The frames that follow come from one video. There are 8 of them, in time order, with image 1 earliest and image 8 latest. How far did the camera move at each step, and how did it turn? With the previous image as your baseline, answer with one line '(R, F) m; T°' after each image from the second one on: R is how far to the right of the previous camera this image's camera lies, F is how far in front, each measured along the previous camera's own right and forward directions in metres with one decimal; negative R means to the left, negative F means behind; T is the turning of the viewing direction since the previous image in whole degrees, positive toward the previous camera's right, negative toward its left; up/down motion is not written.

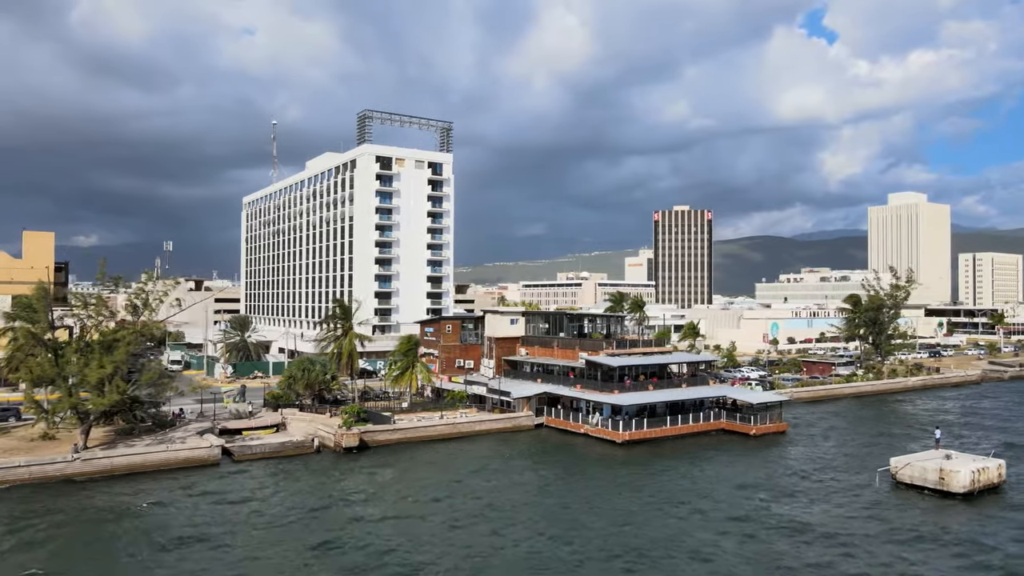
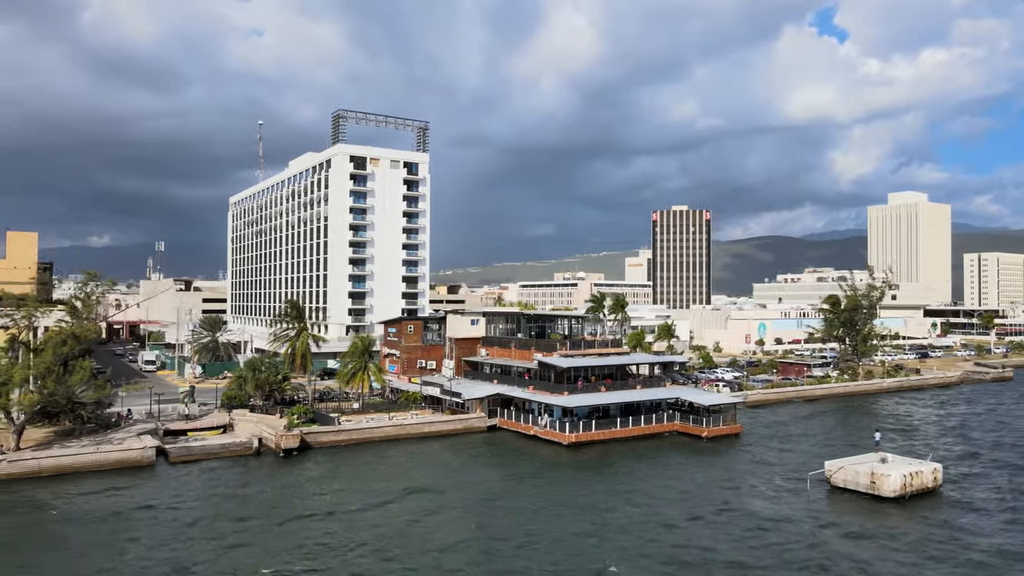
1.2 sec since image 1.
(+4.5, +0.5) m; -1°
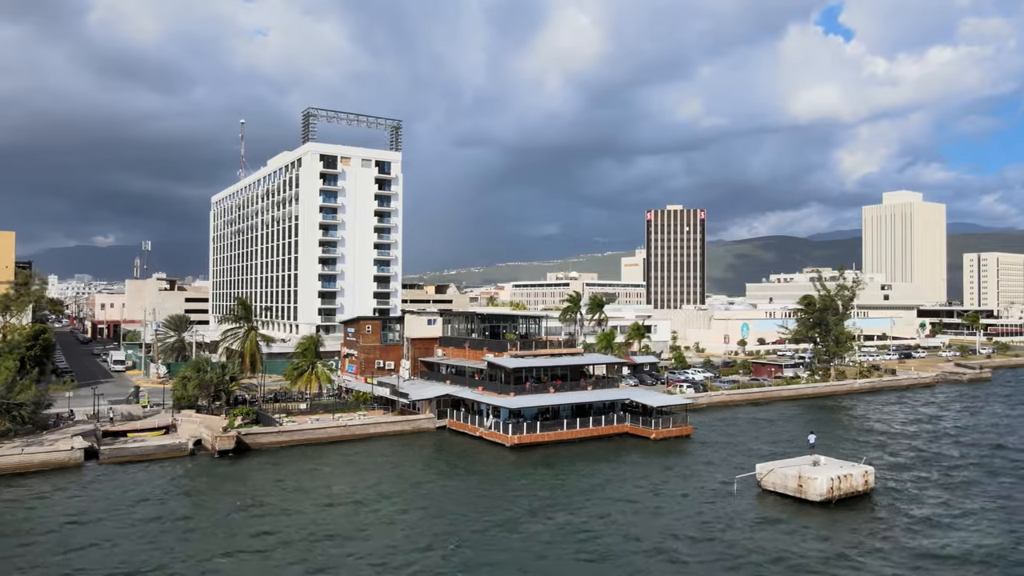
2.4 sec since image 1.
(+4.3, +0.6) m; 0°
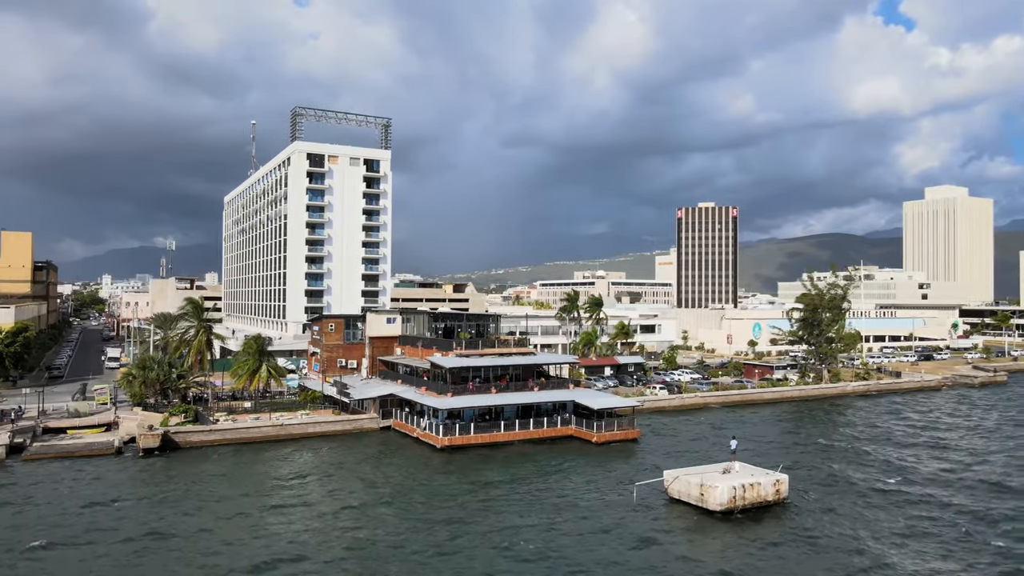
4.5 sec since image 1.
(+8.0, +1.6) m; -4°
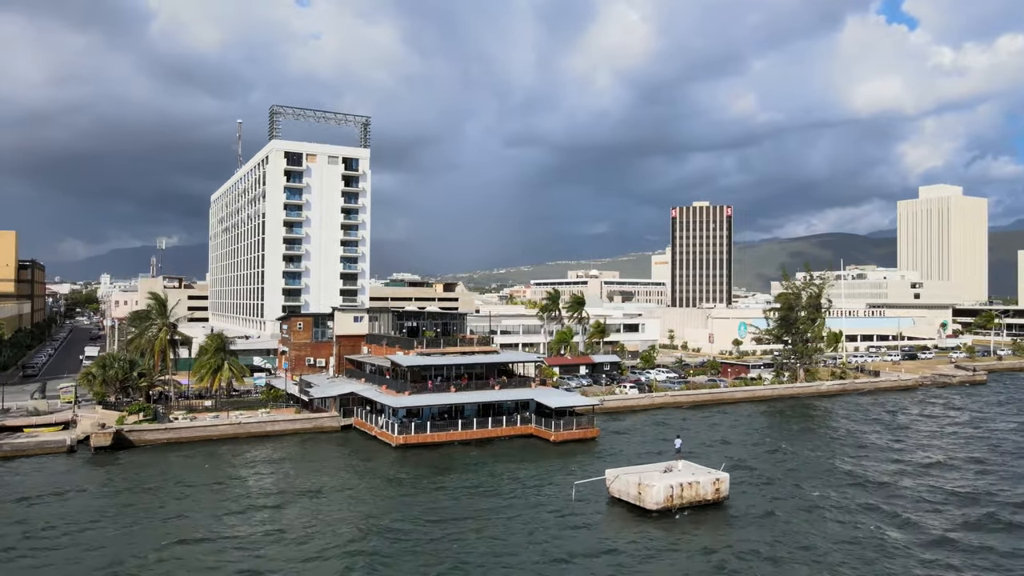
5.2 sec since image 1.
(+3.2, +0.2) m; 0°
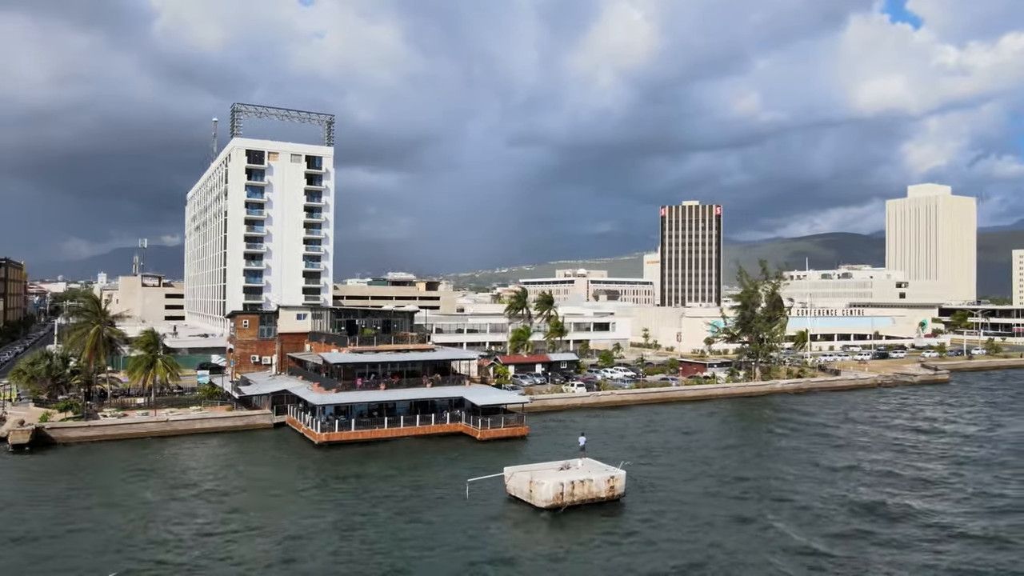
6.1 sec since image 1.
(+5.4, +0.2) m; 0°
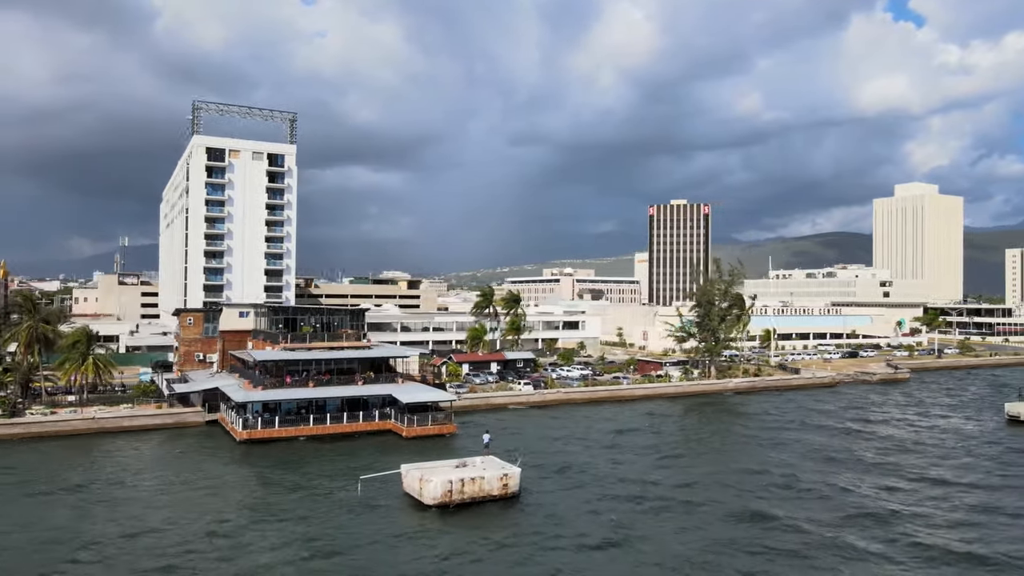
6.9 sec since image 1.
(+5.3, +0.2) m; 0°
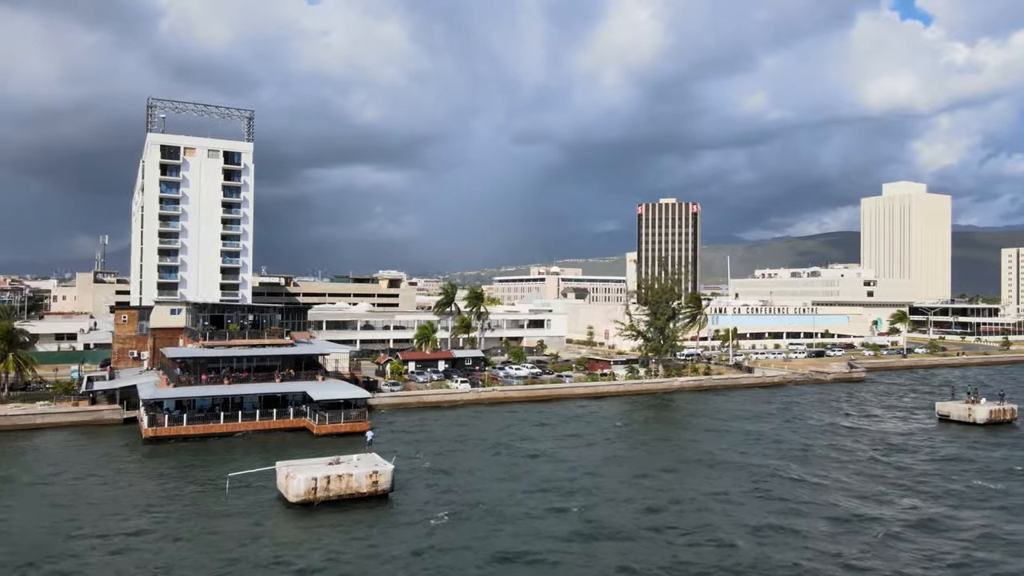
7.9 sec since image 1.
(+6.5, +0.4) m; 0°
